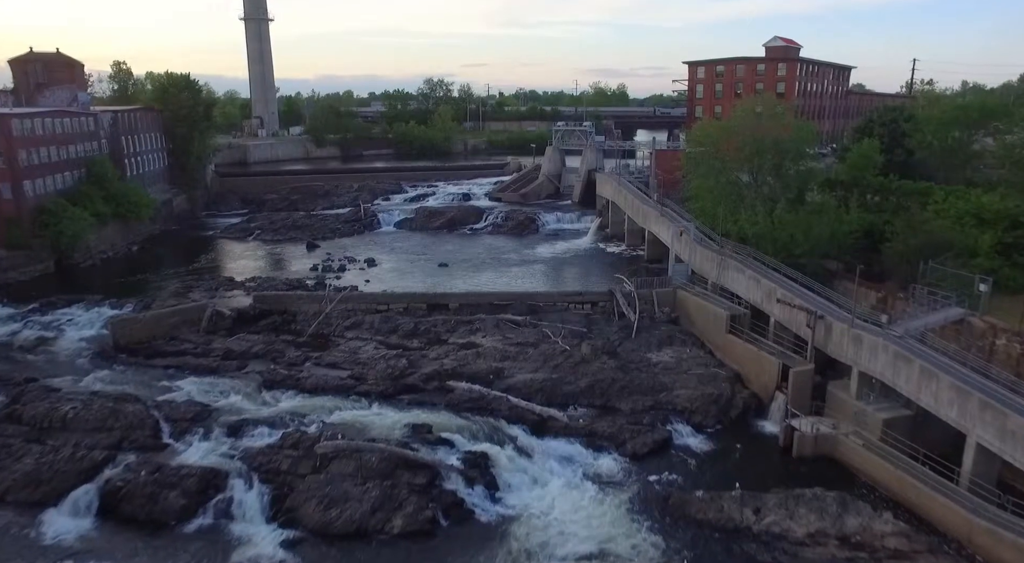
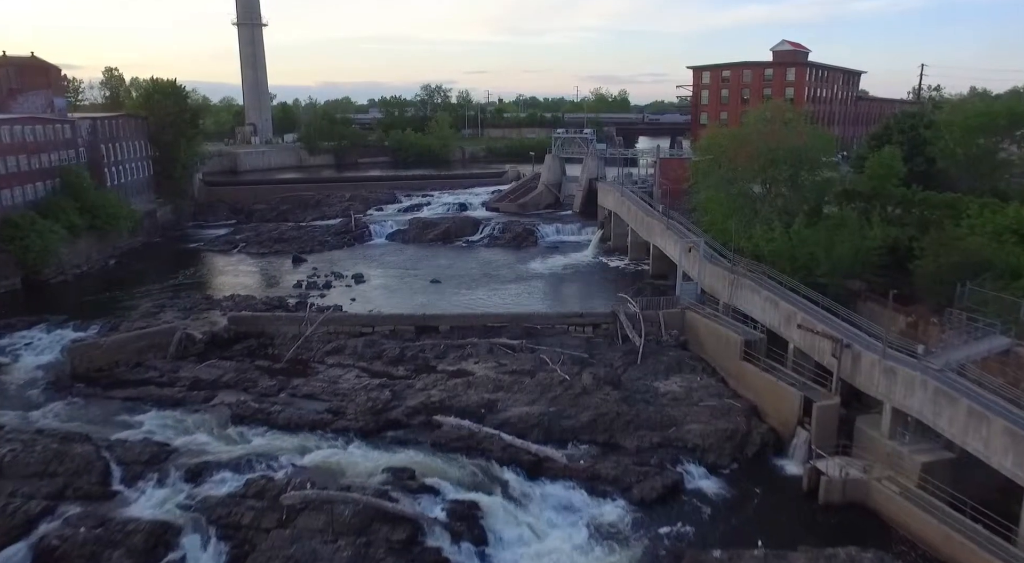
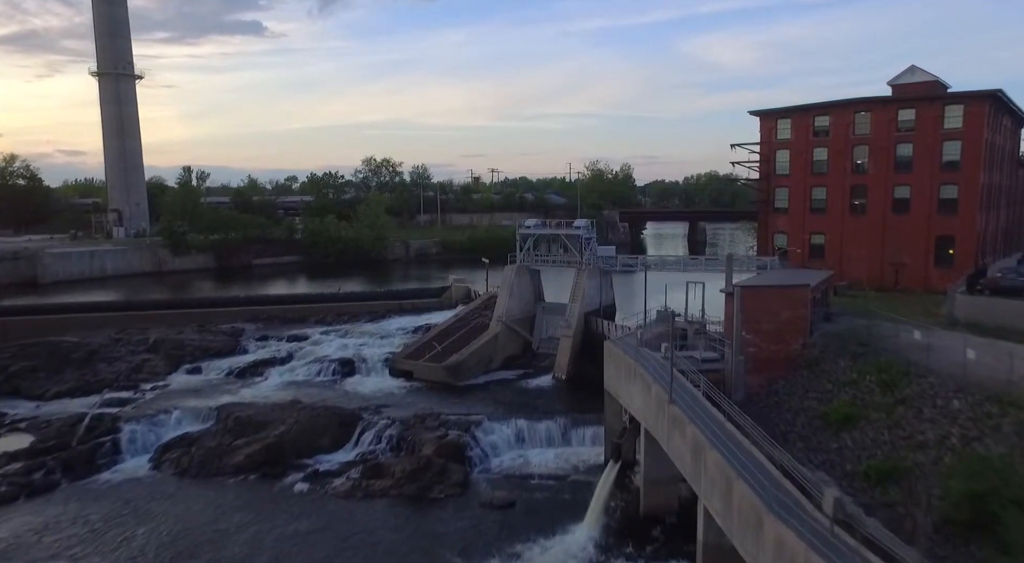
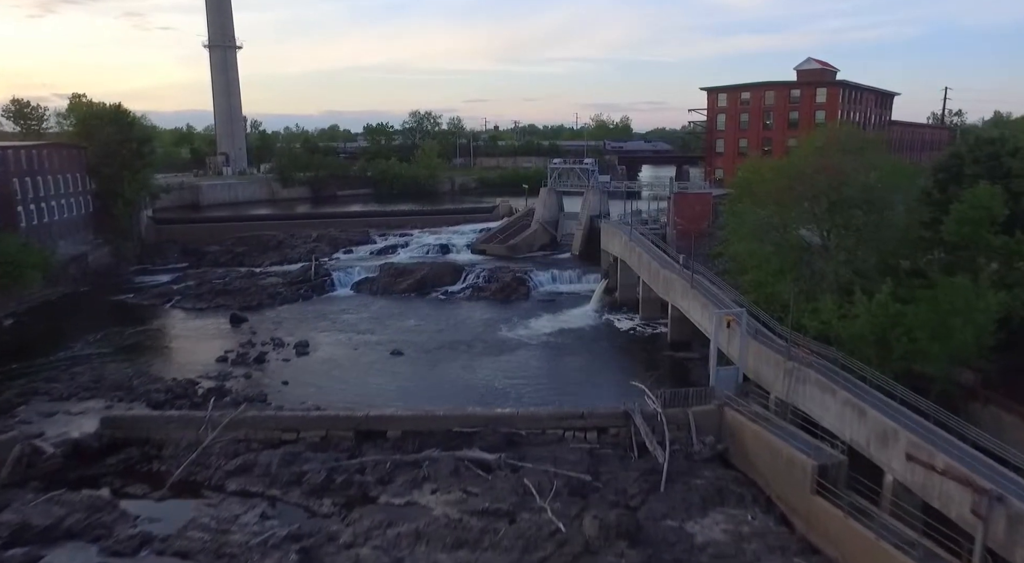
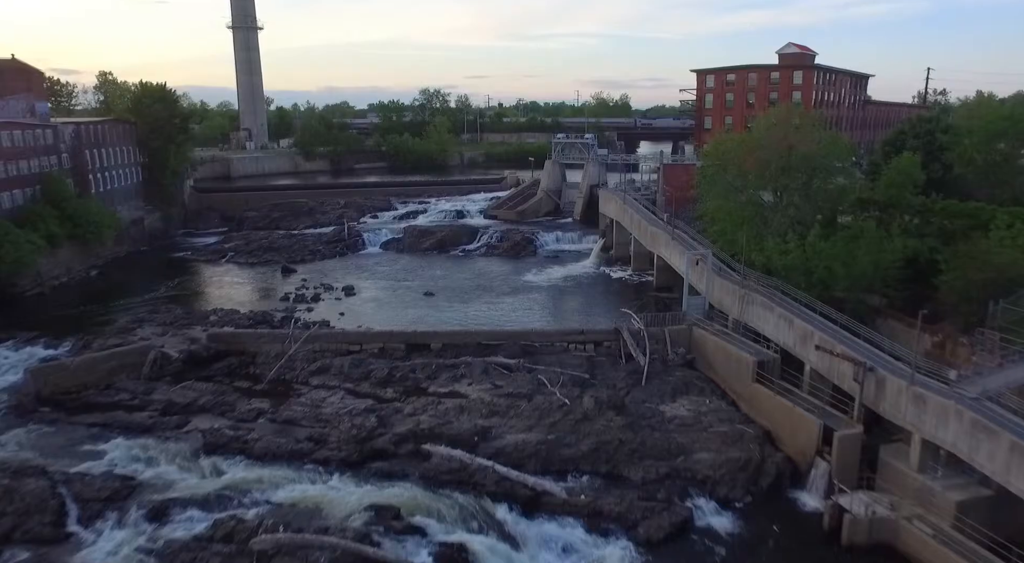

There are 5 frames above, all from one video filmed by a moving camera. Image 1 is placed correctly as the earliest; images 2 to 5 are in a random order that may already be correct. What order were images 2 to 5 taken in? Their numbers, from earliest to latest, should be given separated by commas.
2, 5, 4, 3
